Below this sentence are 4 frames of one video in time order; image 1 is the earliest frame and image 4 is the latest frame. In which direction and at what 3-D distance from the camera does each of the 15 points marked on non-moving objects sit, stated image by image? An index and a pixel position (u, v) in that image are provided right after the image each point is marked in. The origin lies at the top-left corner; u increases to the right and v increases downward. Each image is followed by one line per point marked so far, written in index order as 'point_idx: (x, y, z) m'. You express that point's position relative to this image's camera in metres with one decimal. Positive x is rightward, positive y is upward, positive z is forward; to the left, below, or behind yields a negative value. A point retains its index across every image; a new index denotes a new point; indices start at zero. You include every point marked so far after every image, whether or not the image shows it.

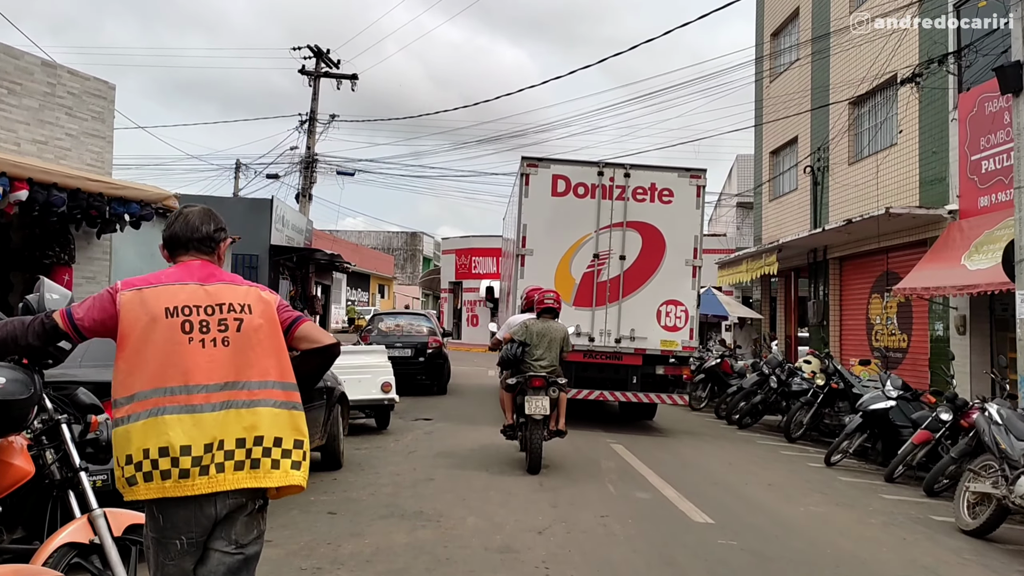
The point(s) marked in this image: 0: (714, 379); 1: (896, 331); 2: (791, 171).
0: (+3.7, -1.7, +13.5) m
1: (+7.3, -0.8, +14.2) m
2: (+7.1, +2.9, +18.8) m
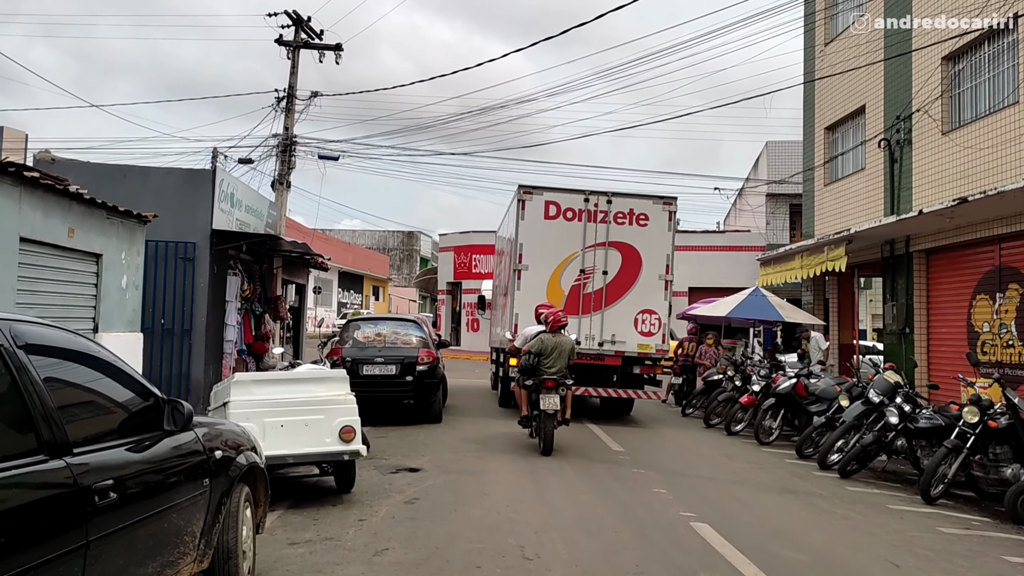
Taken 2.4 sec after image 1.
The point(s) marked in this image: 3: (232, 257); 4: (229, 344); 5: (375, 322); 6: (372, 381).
0: (+3.9, -1.7, +10.4) m
1: (+7.5, -0.8, +11.1) m
2: (+7.3, +2.9, +15.8) m
3: (-4.2, +0.5, +11.1) m
4: (-4.1, -0.8, +10.9) m
5: (-2.1, -0.5, +11.1) m
6: (-1.9, -1.3, +10.4) m
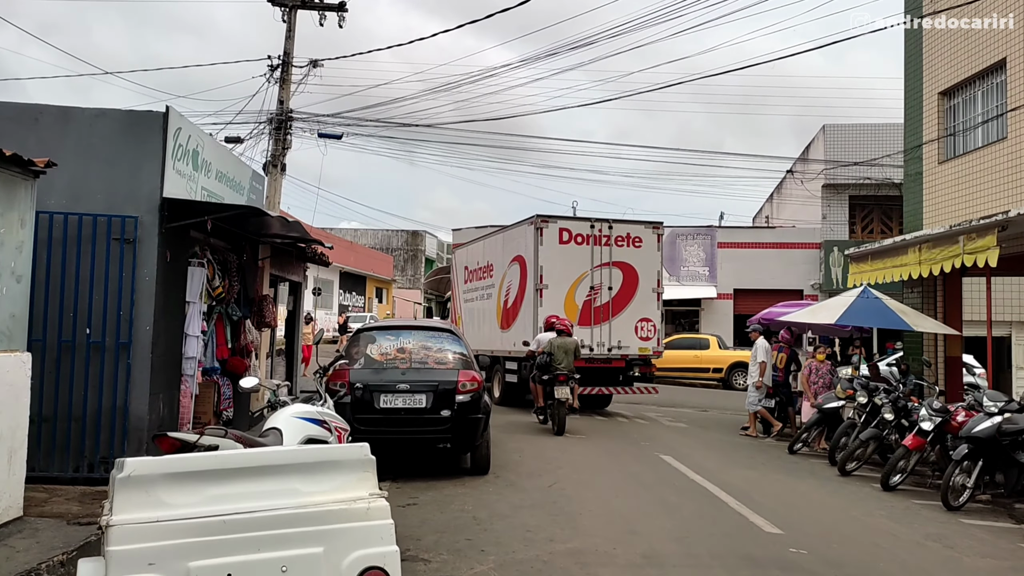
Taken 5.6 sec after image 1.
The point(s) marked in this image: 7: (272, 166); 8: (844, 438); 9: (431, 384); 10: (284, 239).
0: (+4.7, -1.6, +7.3) m
1: (+8.3, -0.8, +8.0) m
2: (+8.1, +2.9, +12.6) m
3: (-3.4, +0.5, +8.0) m
4: (-3.4, -0.8, +7.8) m
5: (-1.3, -0.5, +8.0) m
6: (-1.1, -1.3, +7.2) m
7: (-6.2, +3.1, +19.2) m
8: (+4.2, -1.9, +9.5) m
9: (-0.8, -0.9, +7.3) m
10: (-3.0, +0.6, +9.9) m
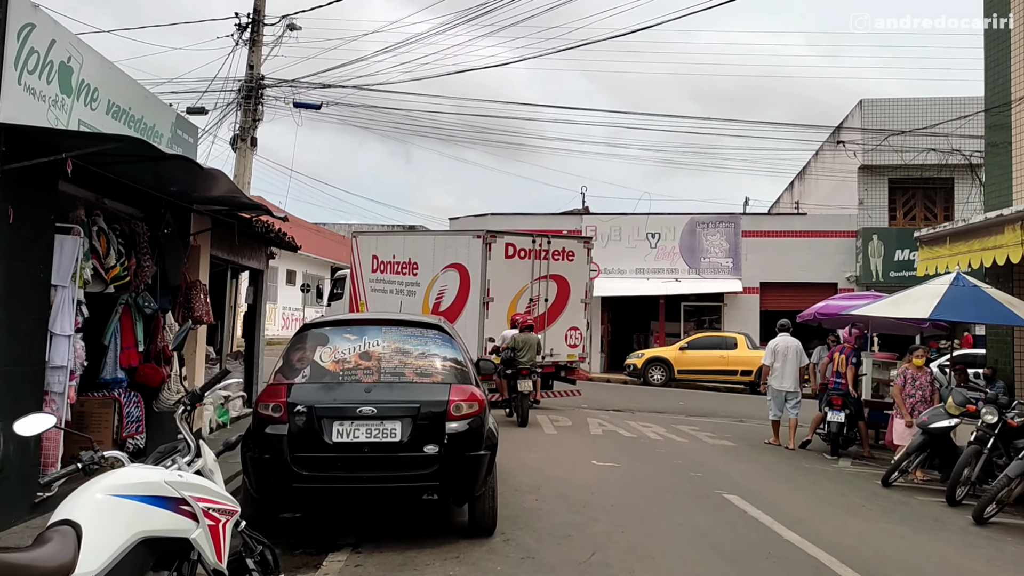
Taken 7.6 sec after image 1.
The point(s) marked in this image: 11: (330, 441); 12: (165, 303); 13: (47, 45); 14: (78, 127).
0: (+4.8, -1.5, +4.9) m
1: (+8.4, -0.6, +5.6) m
2: (+8.2, +3.1, +10.2) m
3: (-3.3, +0.7, +5.6) m
4: (-3.2, -0.6, +5.3) m
5: (-1.2, -0.3, +5.5) m
6: (-1.0, -1.1, +4.8) m
7: (-6.1, +3.3, +16.7) m
8: (+4.4, -1.7, +7.1) m
9: (-0.7, -0.8, +4.9) m
10: (-2.9, +0.8, +7.5) m
11: (-1.2, -1.0, +4.8) m
12: (-3.3, -0.1, +7.2) m
13: (-3.2, +1.6, +5.2) m
14: (-3.2, +1.1, +5.6) m
